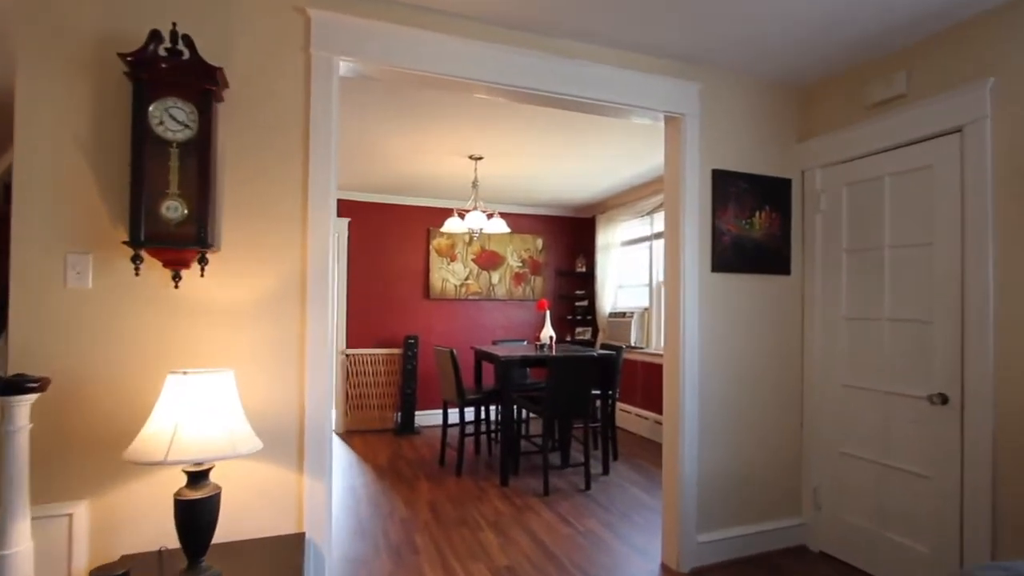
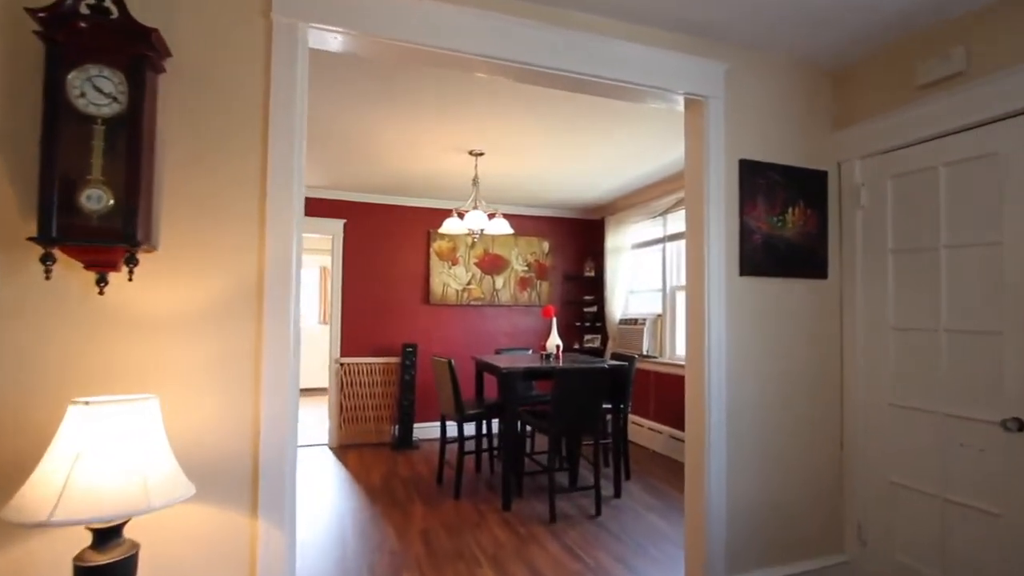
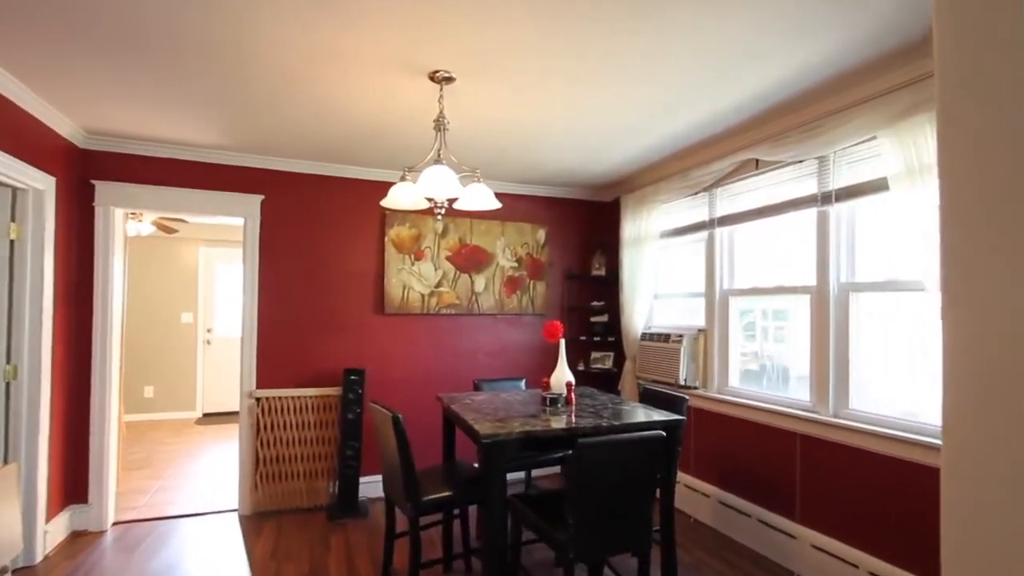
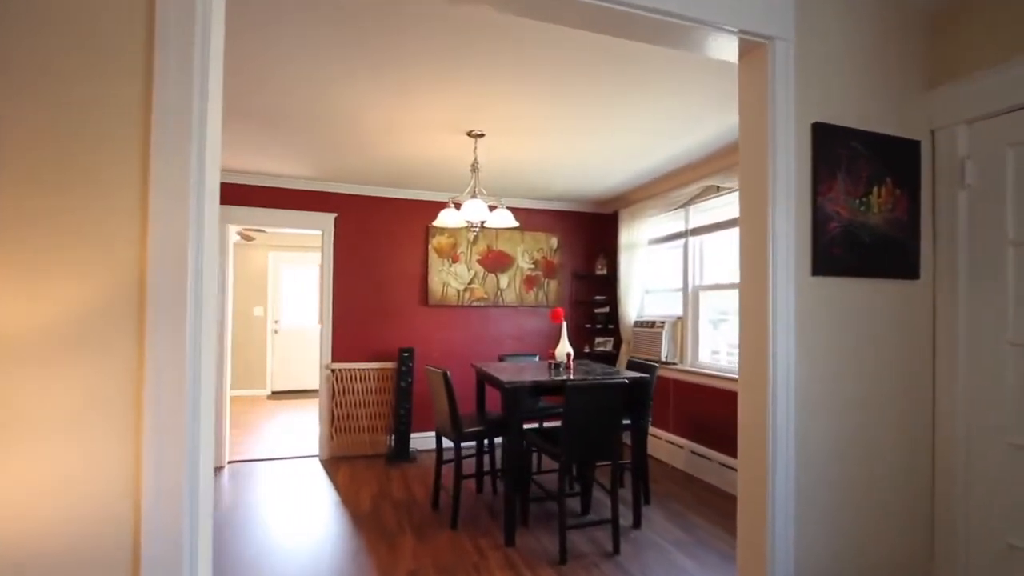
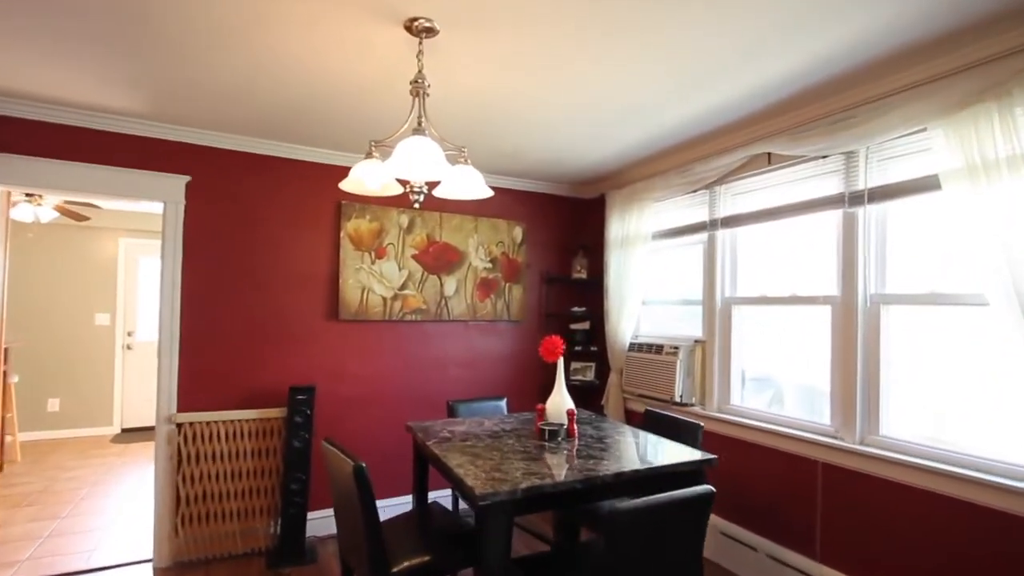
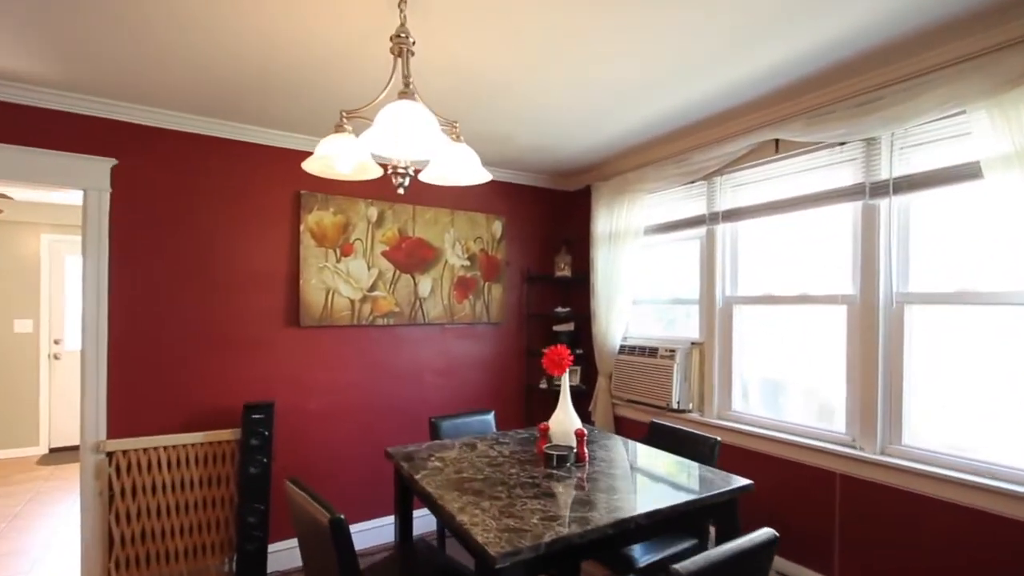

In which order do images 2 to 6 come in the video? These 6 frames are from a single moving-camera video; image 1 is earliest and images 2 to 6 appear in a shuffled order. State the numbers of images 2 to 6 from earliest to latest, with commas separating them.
2, 4, 3, 5, 6
